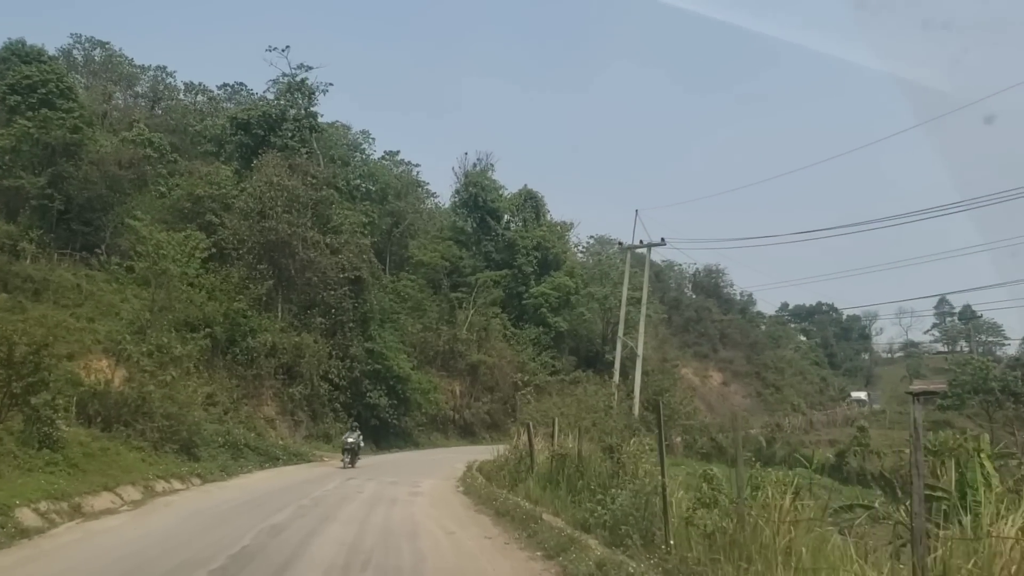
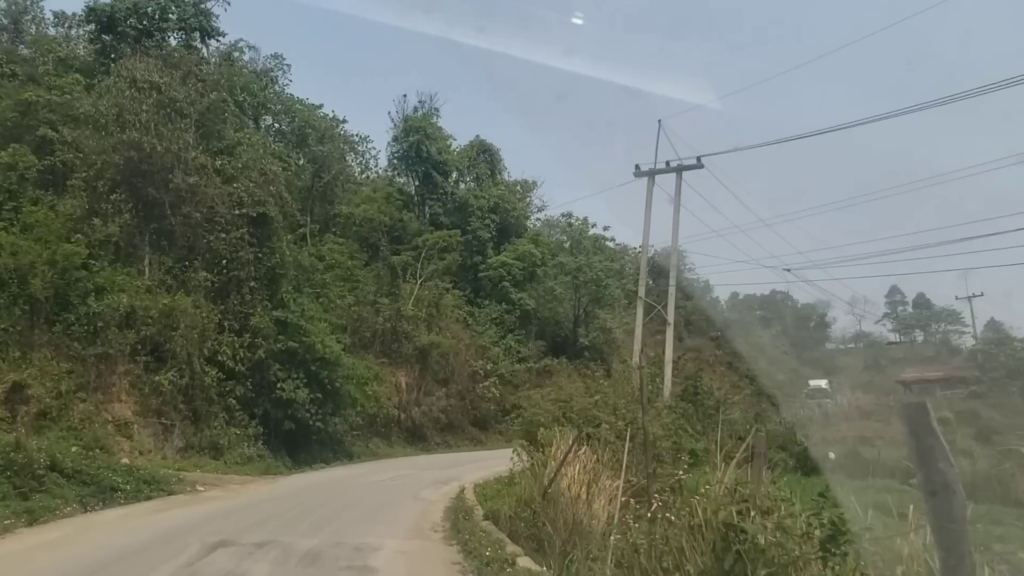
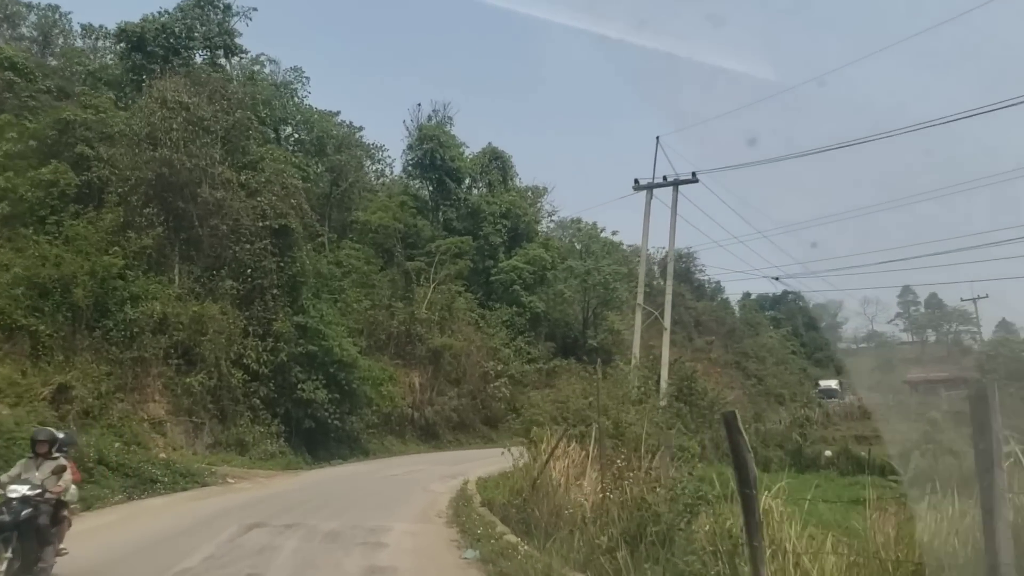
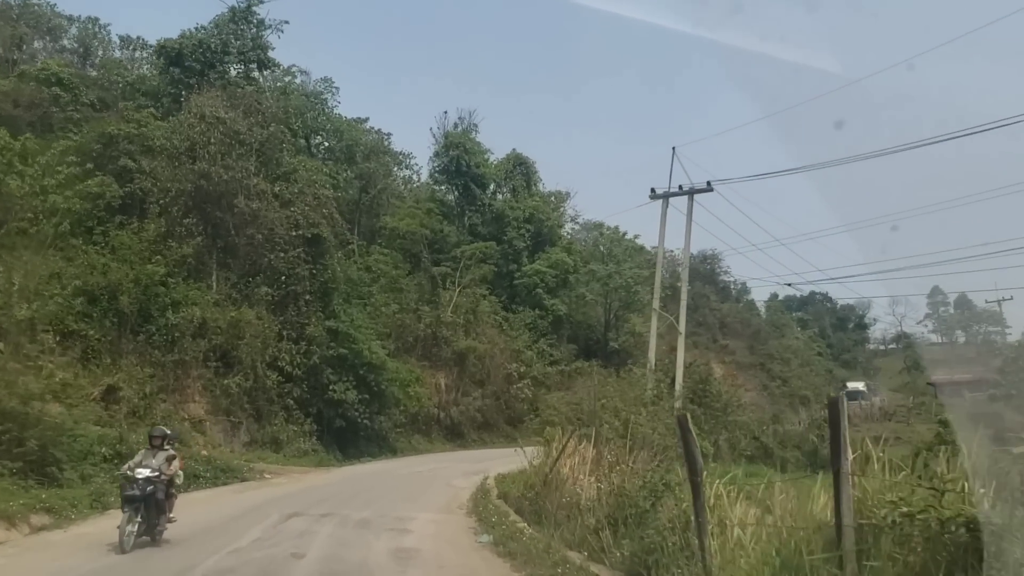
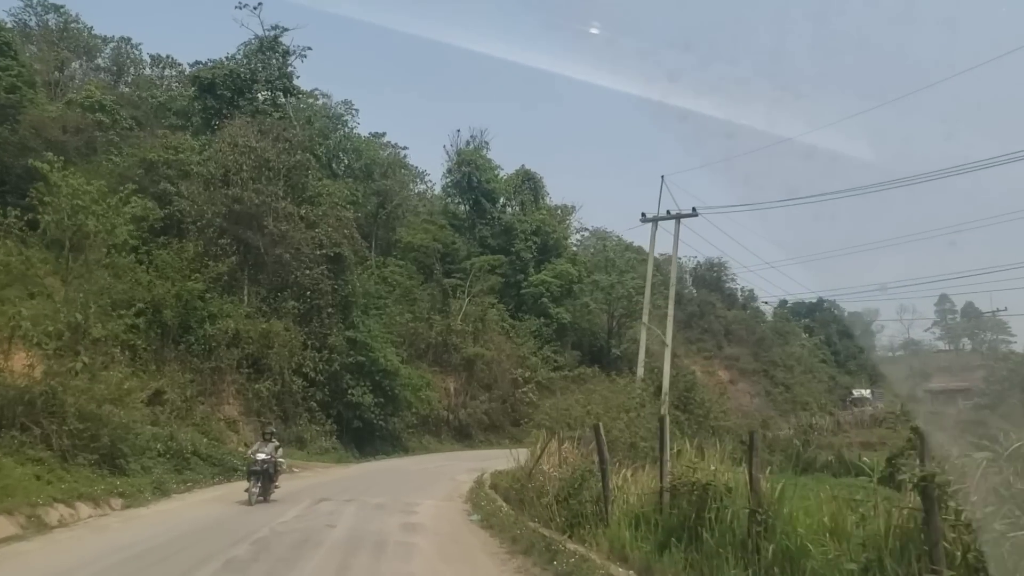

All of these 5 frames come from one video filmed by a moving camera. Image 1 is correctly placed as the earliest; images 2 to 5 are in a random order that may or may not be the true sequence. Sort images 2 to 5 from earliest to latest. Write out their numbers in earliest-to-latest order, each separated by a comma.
5, 4, 3, 2
